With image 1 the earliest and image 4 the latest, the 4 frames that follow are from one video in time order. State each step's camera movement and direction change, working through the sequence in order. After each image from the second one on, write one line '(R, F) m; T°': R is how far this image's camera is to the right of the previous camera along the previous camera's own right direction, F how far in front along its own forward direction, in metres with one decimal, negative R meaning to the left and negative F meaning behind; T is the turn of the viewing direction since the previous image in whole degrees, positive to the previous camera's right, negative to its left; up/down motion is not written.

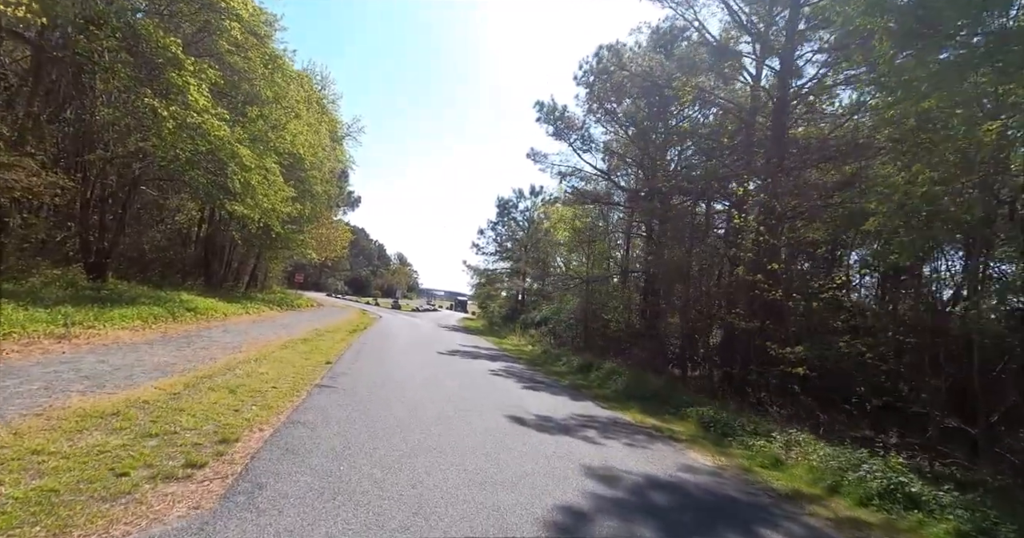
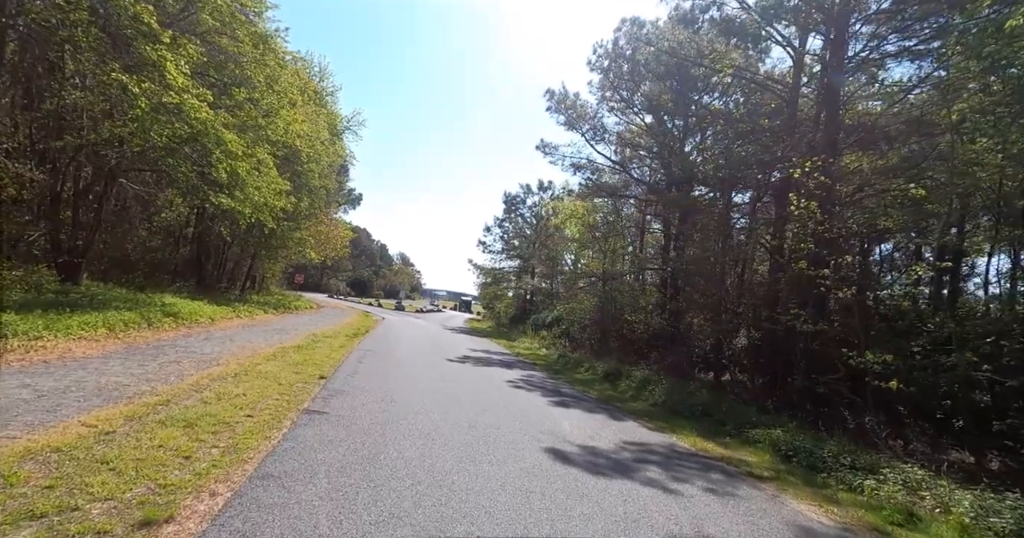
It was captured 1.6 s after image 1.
(-0.4, +1.6) m; 0°
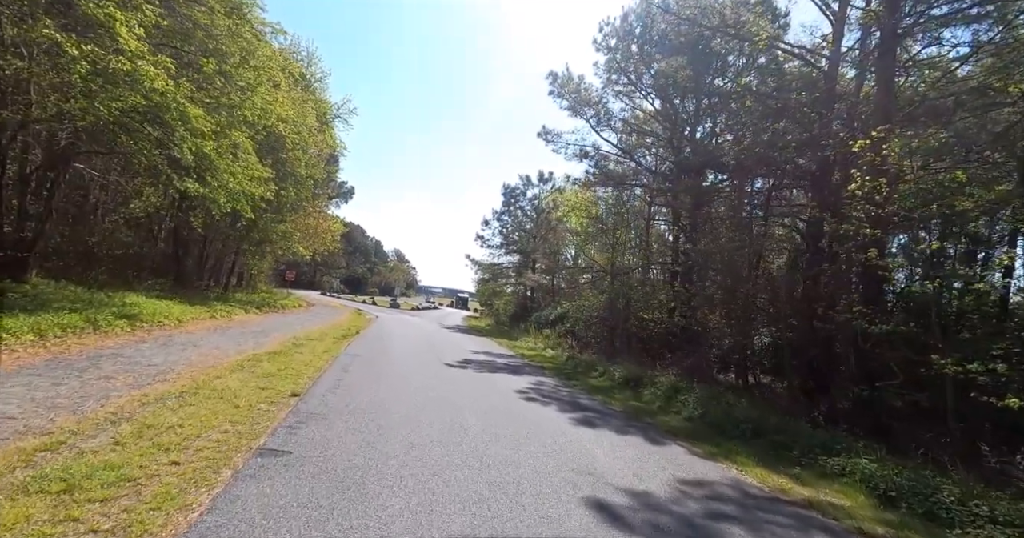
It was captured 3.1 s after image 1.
(-0.3, +1.6) m; 0°
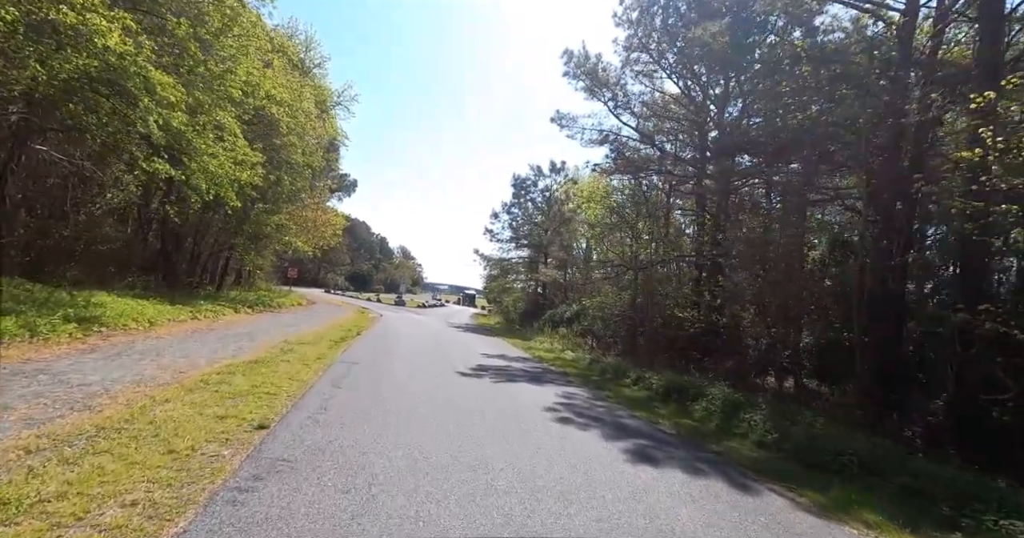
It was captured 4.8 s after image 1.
(-0.3, +1.8) m; -1°
